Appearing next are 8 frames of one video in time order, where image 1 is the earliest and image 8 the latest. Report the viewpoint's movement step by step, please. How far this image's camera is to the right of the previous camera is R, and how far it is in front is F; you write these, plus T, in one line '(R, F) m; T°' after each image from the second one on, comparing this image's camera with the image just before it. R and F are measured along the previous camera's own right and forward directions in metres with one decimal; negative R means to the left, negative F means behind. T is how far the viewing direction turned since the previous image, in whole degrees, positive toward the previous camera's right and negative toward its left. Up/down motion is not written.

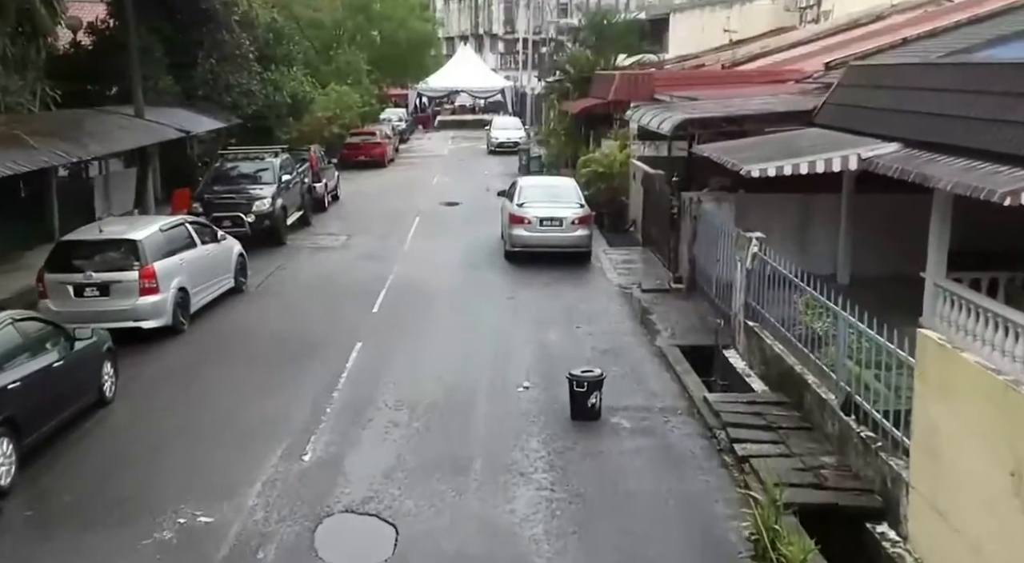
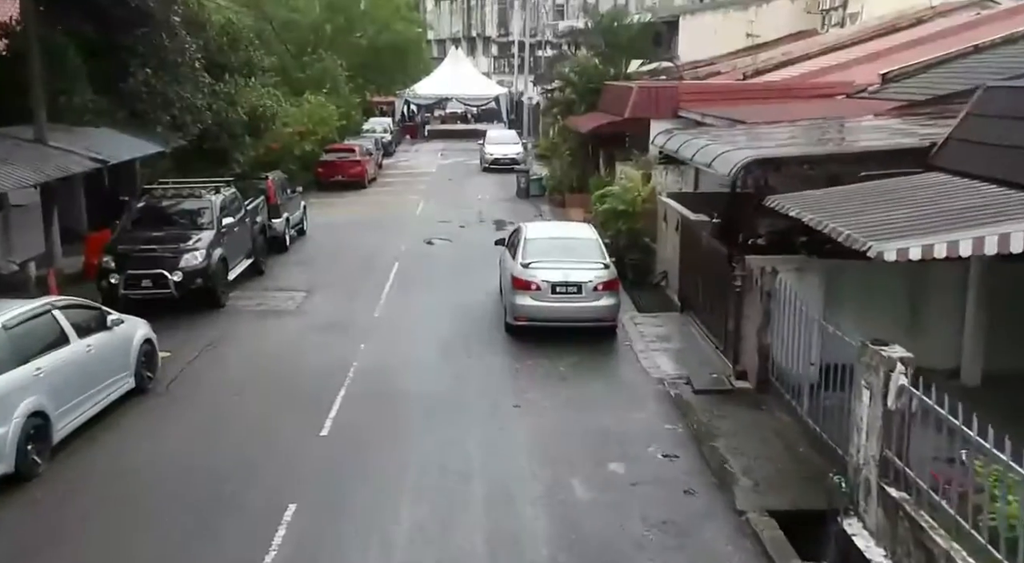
(-0.1, +4.1) m; 0°
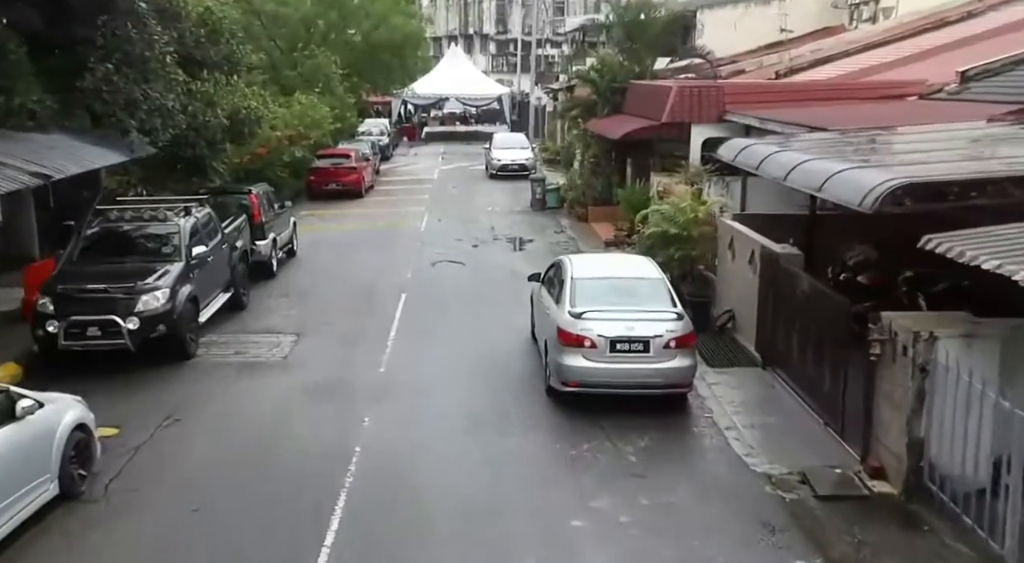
(-0.6, +2.9) m; 0°
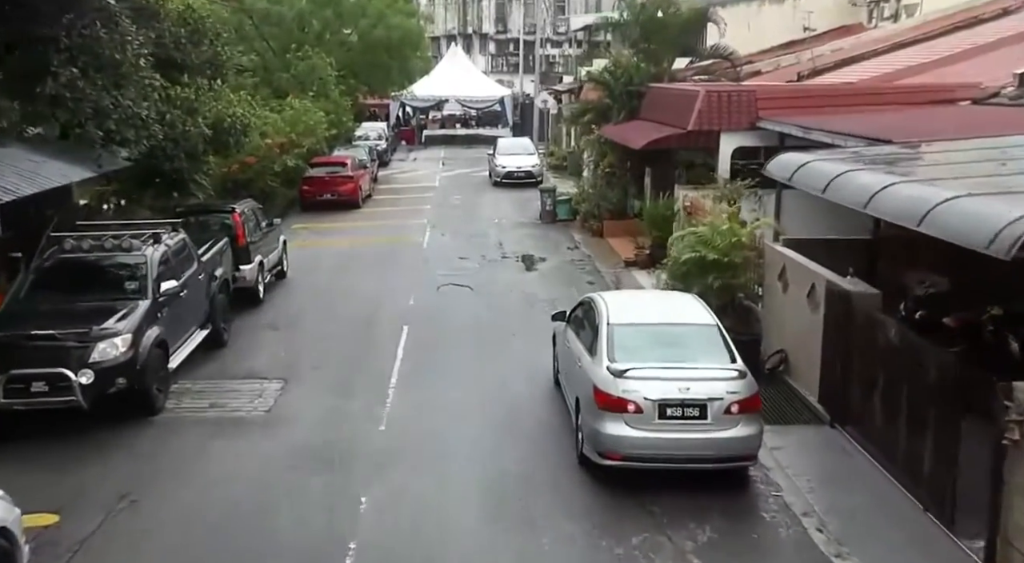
(-0.3, +1.8) m; 0°
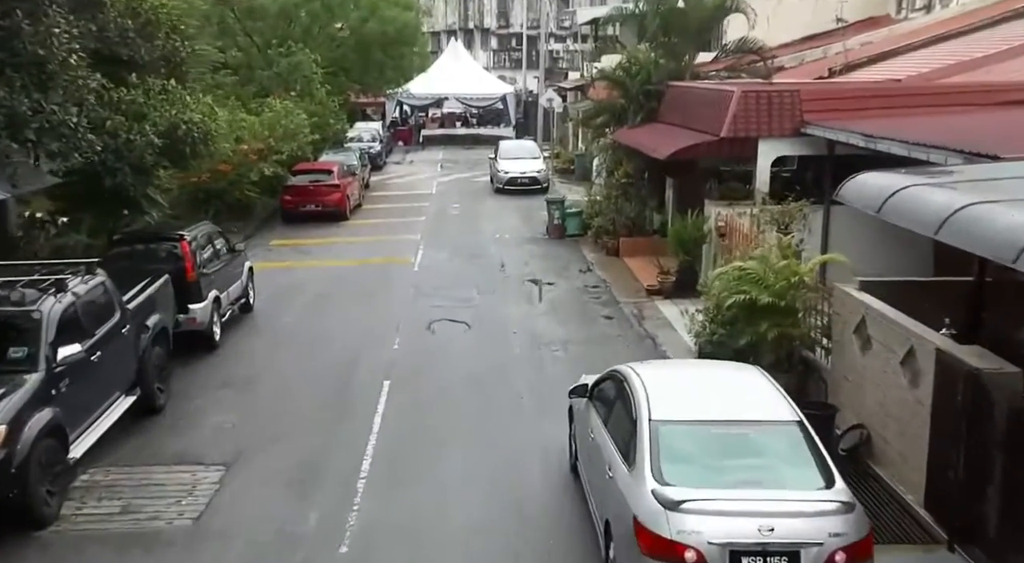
(0.0, +2.6) m; 0°
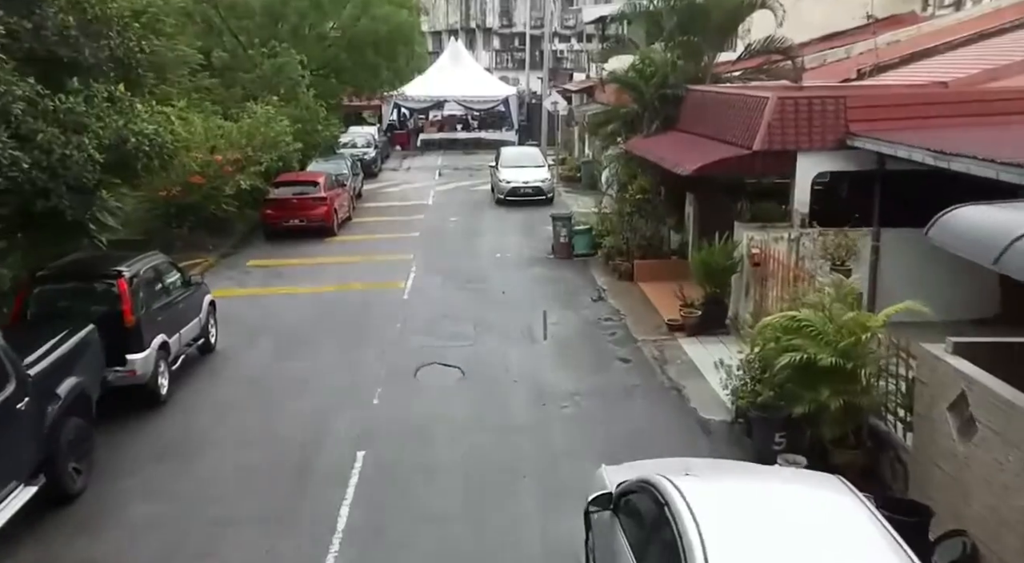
(0.0, +2.1) m; 0°
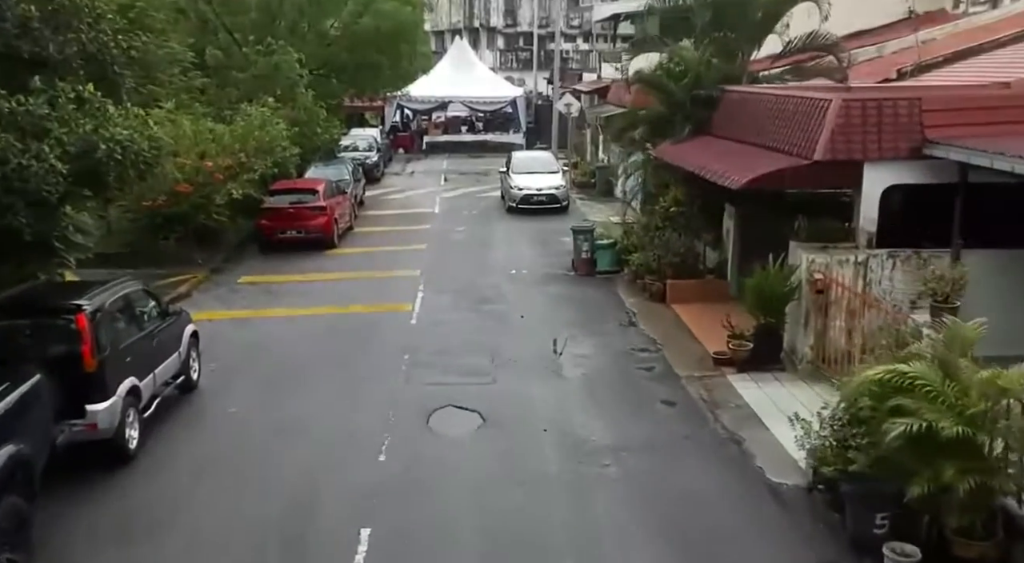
(-0.3, +1.7) m; 0°
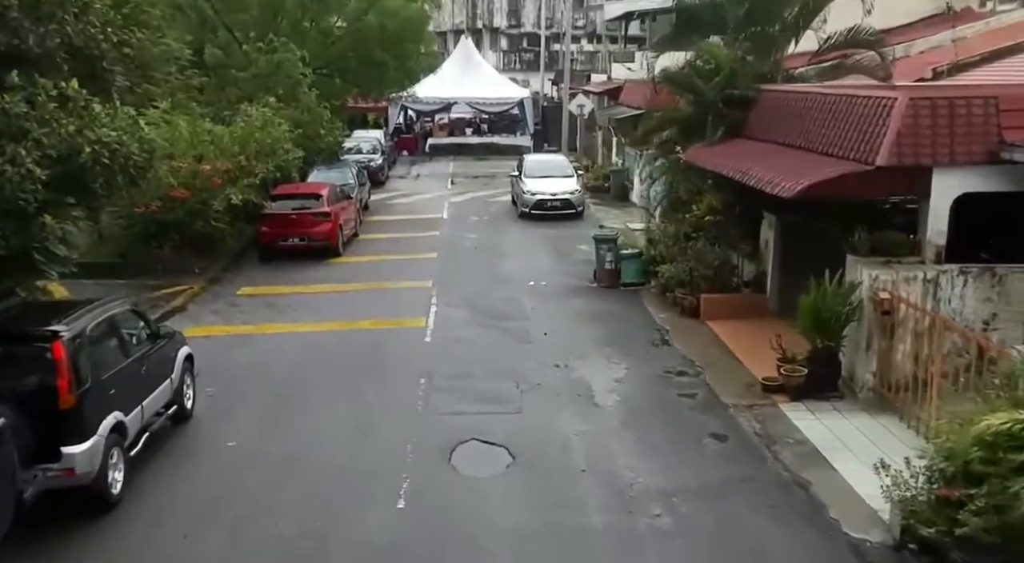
(-0.3, +1.2) m; 0°
